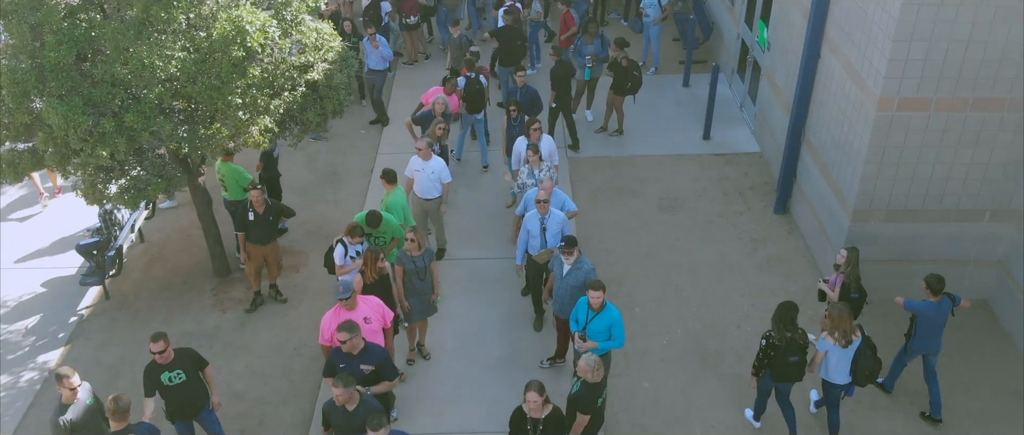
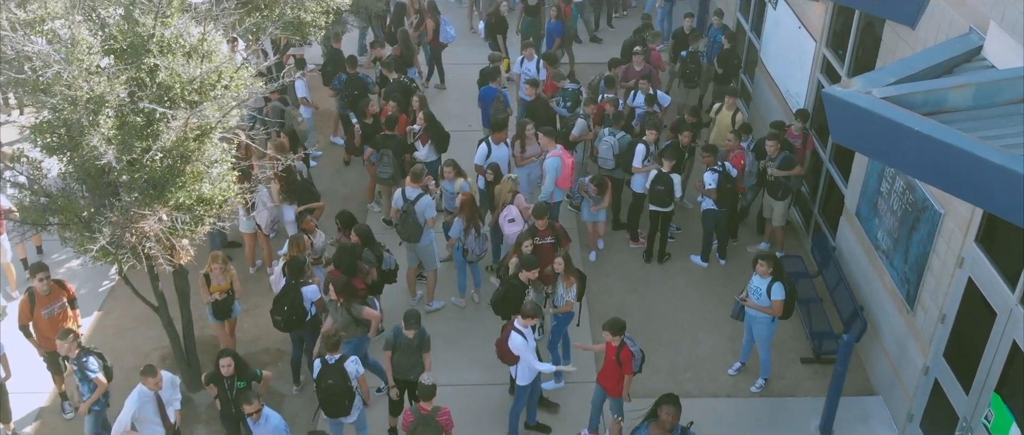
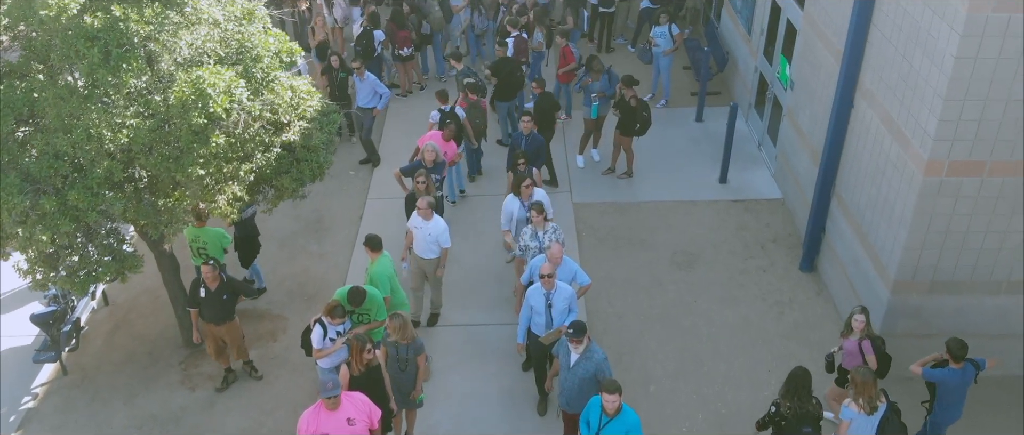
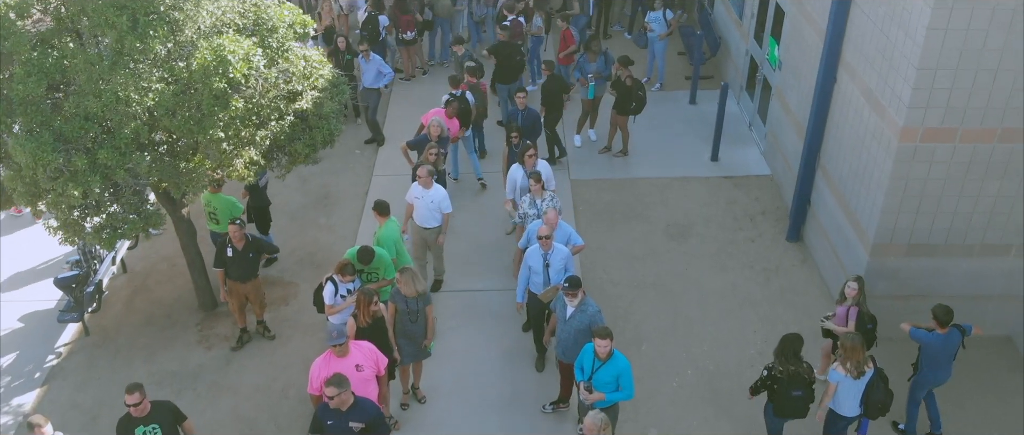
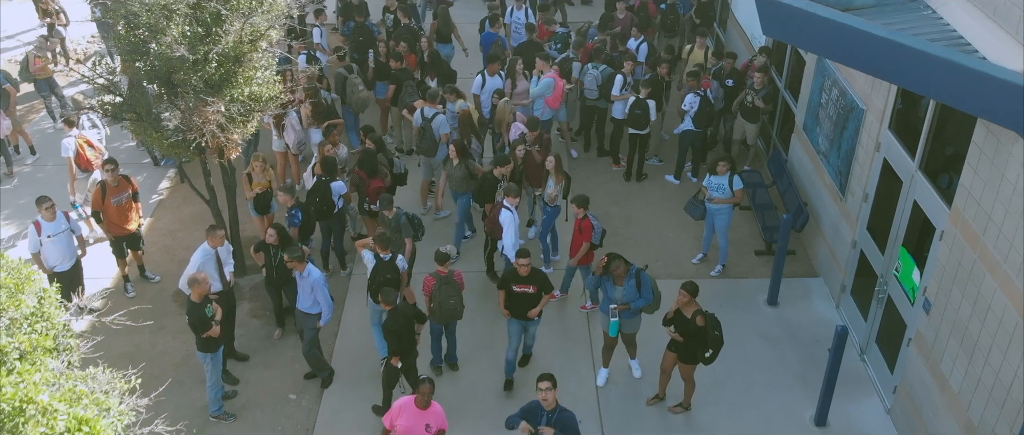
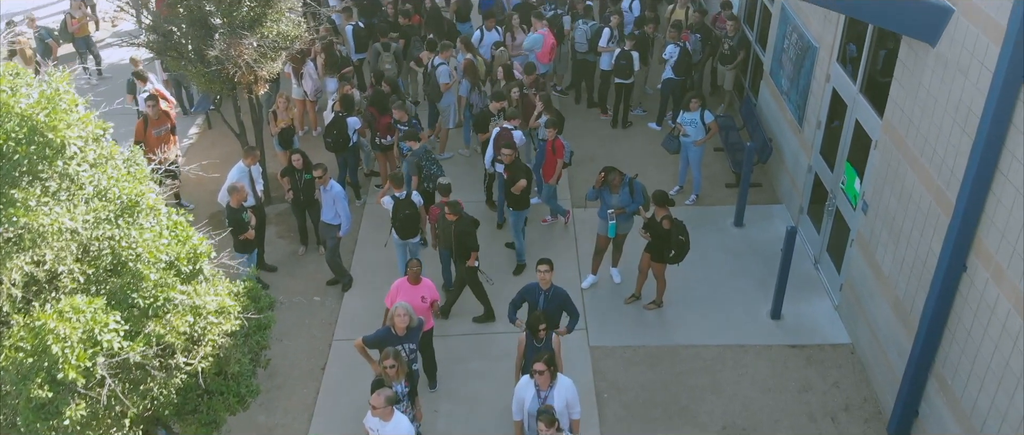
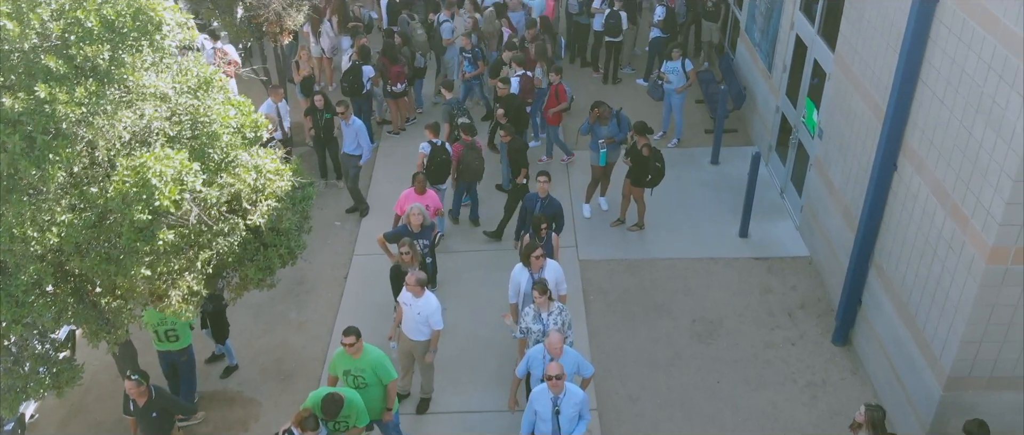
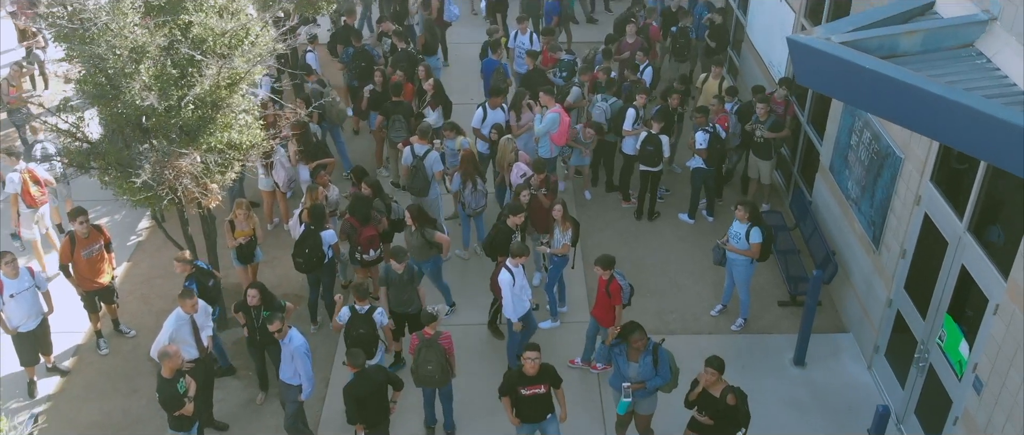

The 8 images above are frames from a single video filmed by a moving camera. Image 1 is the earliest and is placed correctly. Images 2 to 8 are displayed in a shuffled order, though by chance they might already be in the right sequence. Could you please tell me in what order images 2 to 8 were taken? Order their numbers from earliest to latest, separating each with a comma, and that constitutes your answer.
4, 3, 7, 6, 5, 8, 2
